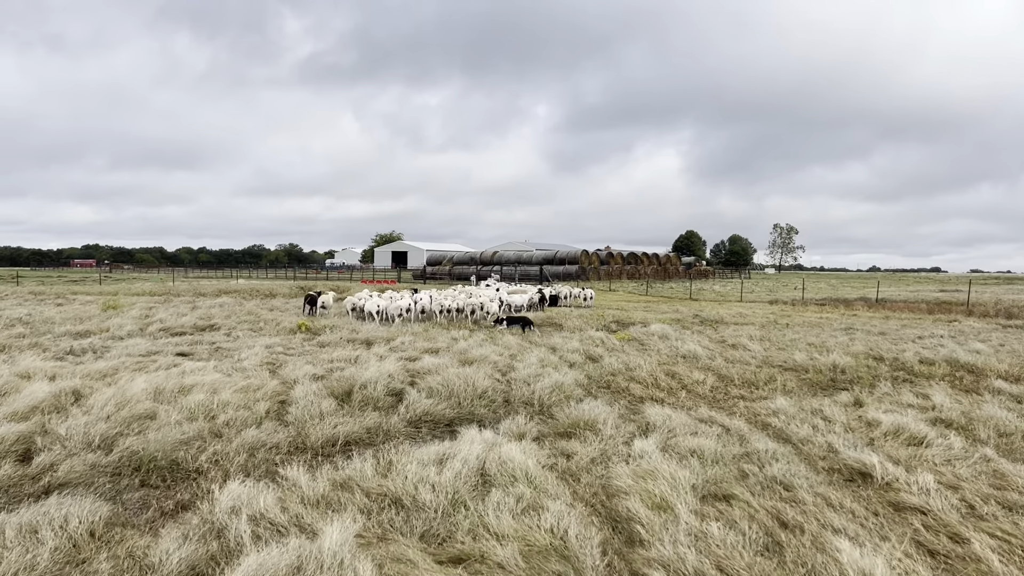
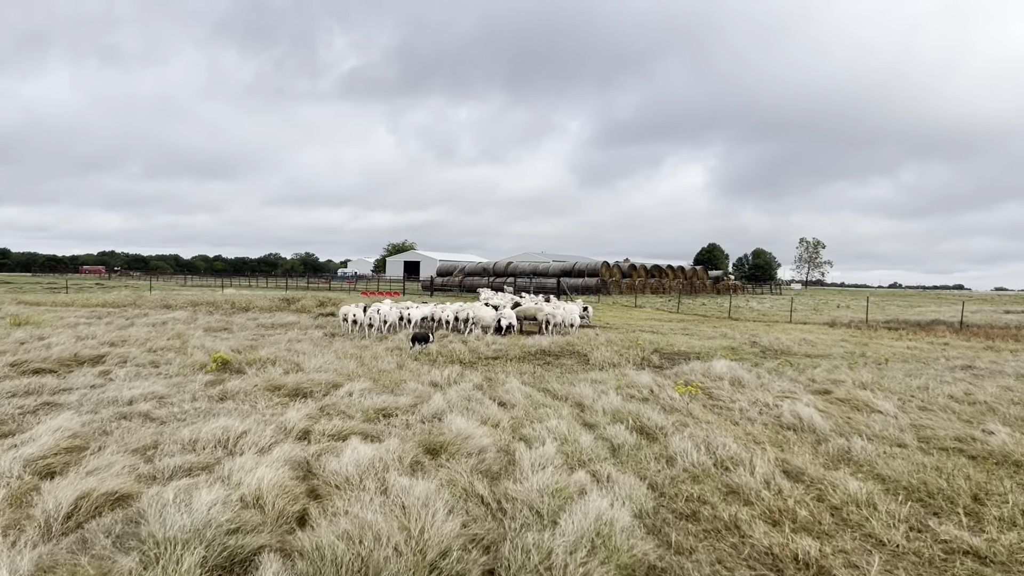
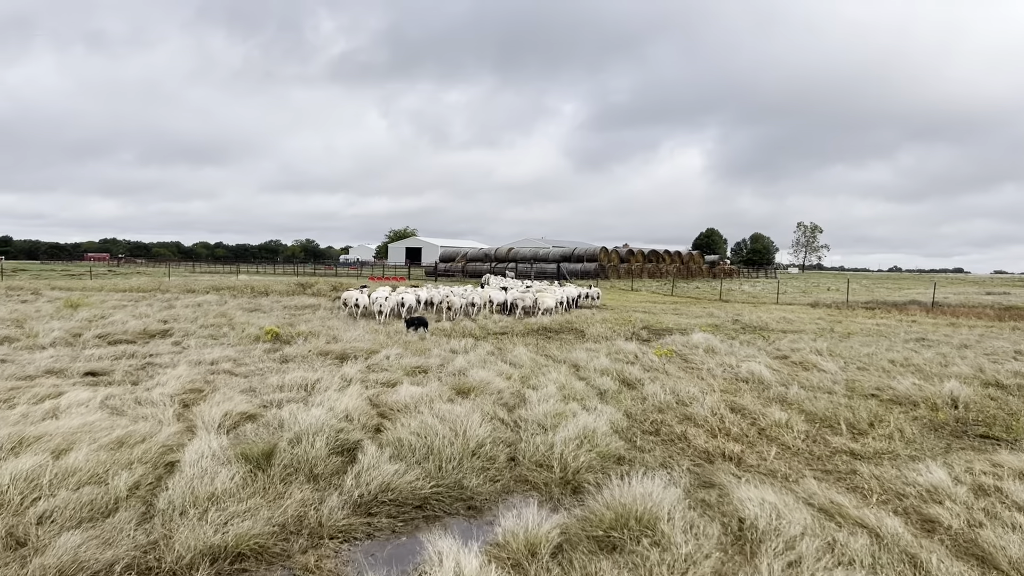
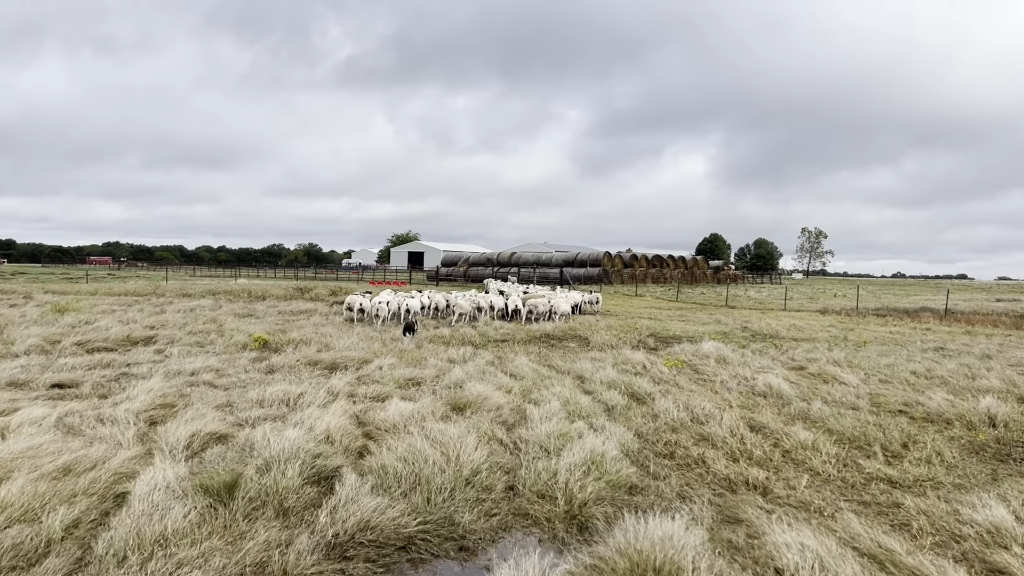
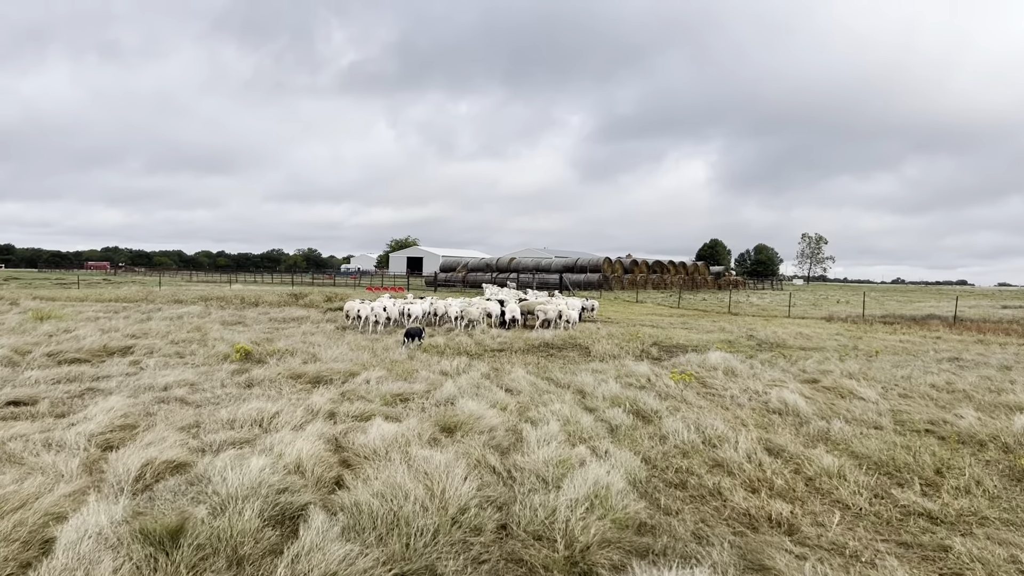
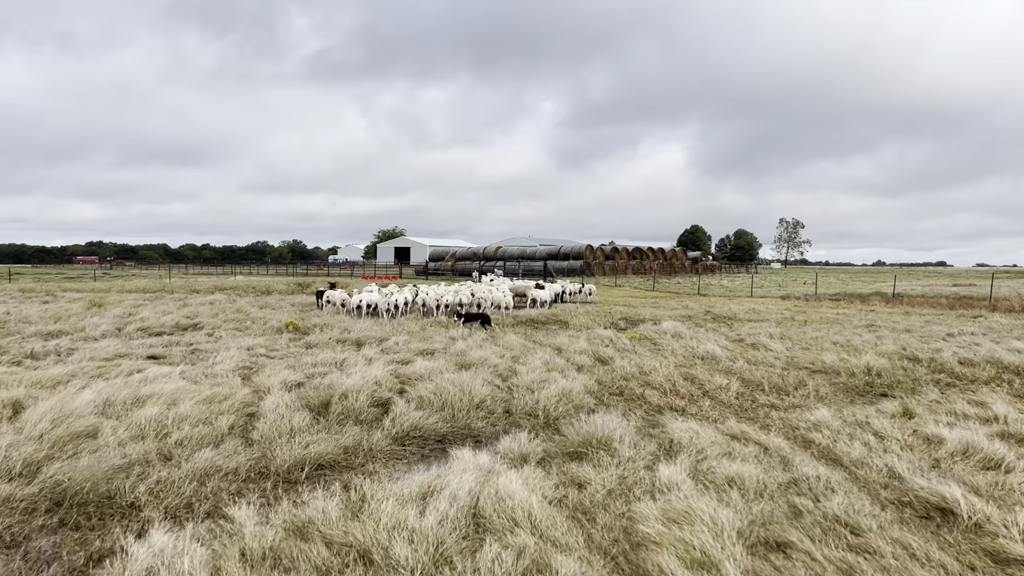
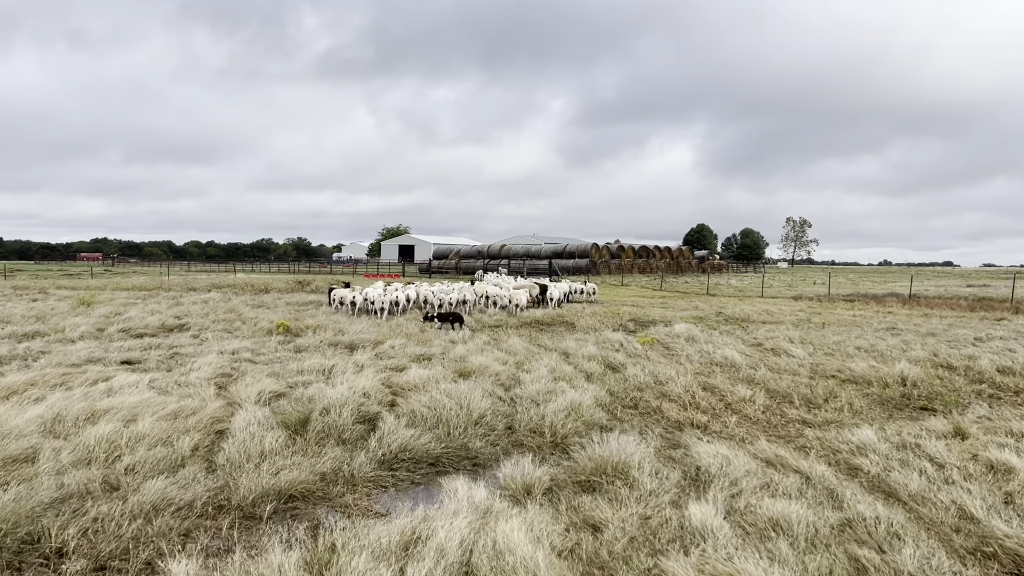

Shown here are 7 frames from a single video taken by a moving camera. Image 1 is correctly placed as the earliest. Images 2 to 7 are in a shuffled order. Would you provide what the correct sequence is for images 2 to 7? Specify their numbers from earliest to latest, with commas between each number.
6, 7, 3, 4, 5, 2
